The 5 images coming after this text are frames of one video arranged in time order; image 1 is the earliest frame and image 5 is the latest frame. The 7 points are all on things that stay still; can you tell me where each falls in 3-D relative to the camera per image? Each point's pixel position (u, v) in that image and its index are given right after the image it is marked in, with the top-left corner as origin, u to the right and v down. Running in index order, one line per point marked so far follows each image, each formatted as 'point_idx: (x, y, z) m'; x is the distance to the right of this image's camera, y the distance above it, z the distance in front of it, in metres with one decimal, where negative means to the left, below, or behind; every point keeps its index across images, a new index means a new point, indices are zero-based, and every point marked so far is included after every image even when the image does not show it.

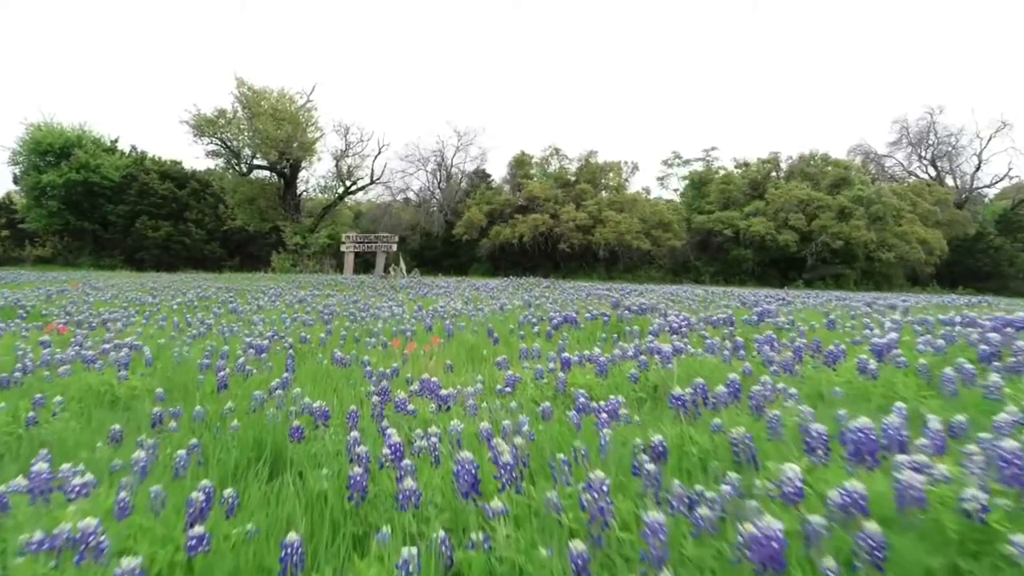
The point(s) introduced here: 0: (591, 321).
0: (+0.6, -0.2, +5.4) m
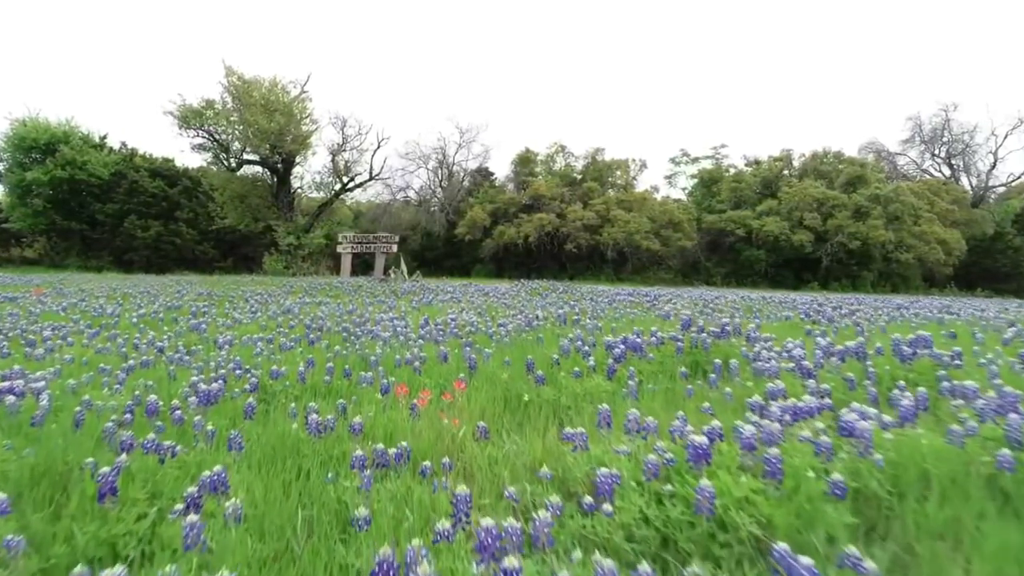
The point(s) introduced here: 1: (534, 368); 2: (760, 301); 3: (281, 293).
0: (+0.8, -0.3, +4.1) m
1: (+0.1, -0.4, +3.6) m
2: (+3.7, -0.2, +11.5) m
3: (-3.6, -0.1, +11.5) m
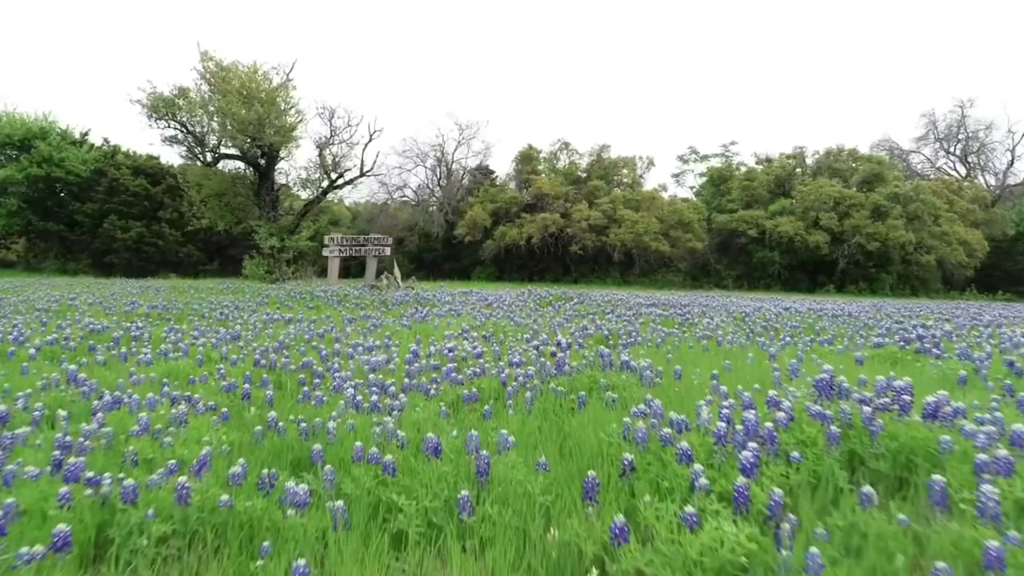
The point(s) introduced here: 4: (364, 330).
0: (+0.9, -0.5, +2.4) m
1: (+0.2, -0.5, +2.0) m
2: (+3.8, -0.3, +9.8) m
3: (-3.5, -0.2, +9.8) m
4: (-1.4, -0.4, +7.0) m
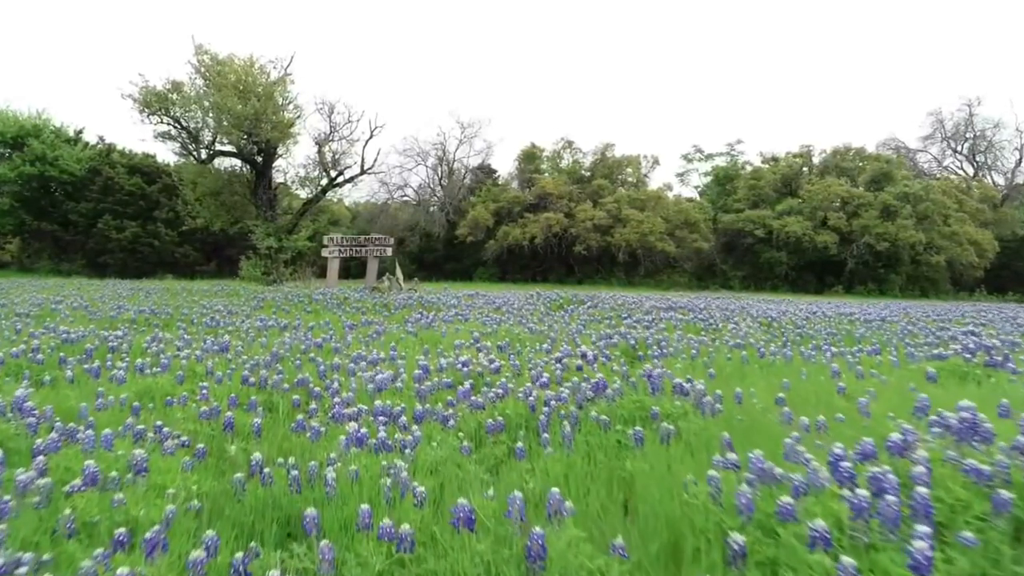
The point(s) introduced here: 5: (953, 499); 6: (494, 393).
0: (+1.0, -0.5, +1.8) m
1: (+0.4, -0.6, +1.4) m
2: (+4.0, -0.4, +9.2) m
3: (-3.3, -0.3, +9.2) m
4: (-1.2, -0.4, +6.4) m
5: (+1.1, -0.5, +1.9) m
6: (-0.1, -0.5, +3.8) m
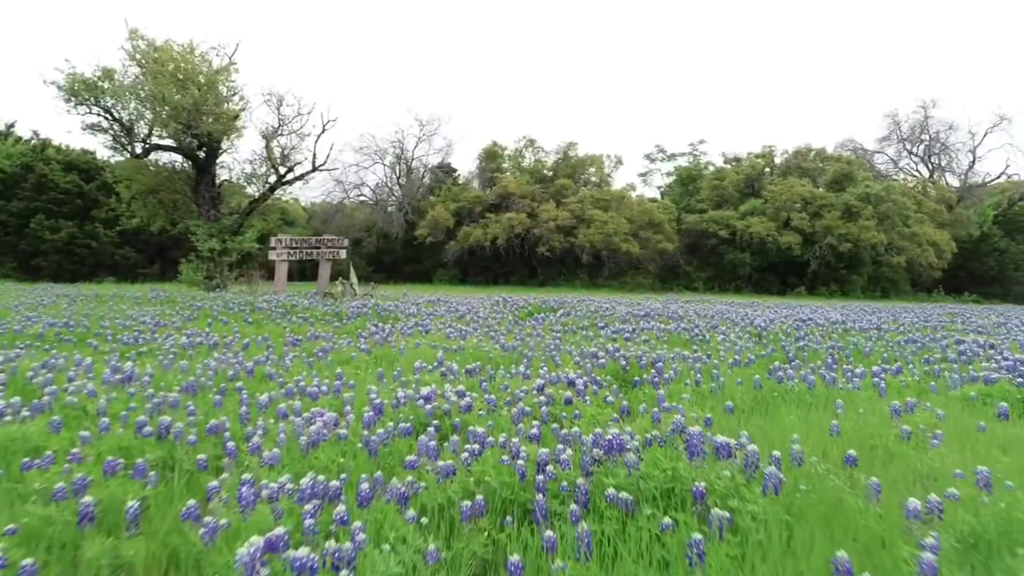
0: (+1.1, -0.6, +1.0) m
1: (+0.4, -0.6, +0.5) m
2: (+3.6, -0.5, +8.5) m
3: (-3.7, -0.4, +8.1) m
4: (-1.5, -0.5, +5.5) m
5: (+1.1, -0.6, +1.0) m
6: (-0.2, -0.6, +2.9) m
